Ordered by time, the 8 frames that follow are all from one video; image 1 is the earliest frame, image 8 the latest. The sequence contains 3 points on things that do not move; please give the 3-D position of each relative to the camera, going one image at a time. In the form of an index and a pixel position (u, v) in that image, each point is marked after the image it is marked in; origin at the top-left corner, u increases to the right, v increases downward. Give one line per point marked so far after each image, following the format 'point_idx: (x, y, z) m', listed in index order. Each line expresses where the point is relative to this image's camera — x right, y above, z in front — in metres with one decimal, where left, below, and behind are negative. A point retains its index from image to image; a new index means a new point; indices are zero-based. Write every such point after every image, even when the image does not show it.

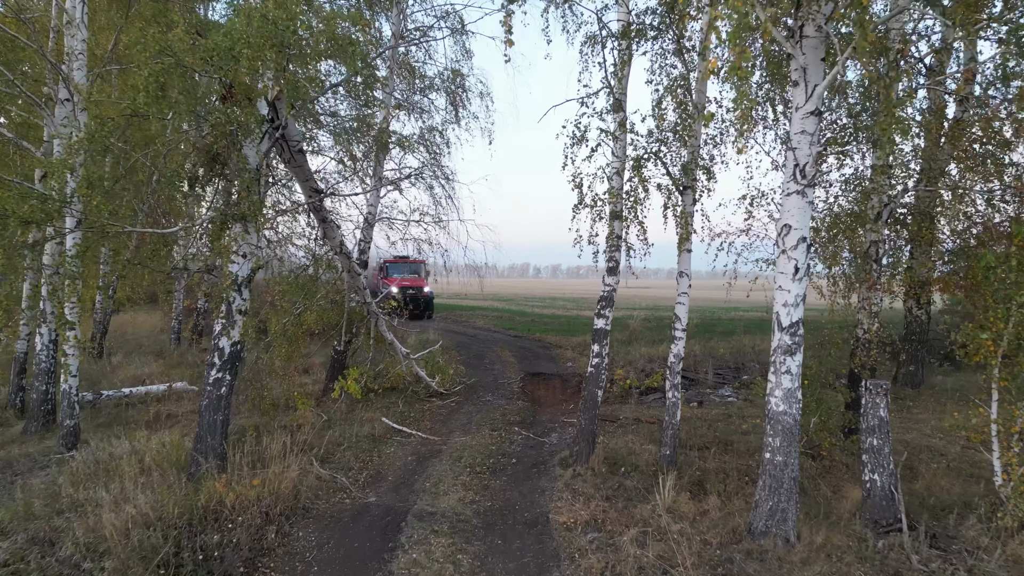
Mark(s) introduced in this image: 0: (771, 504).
0: (+1.5, -1.2, +4.5) m
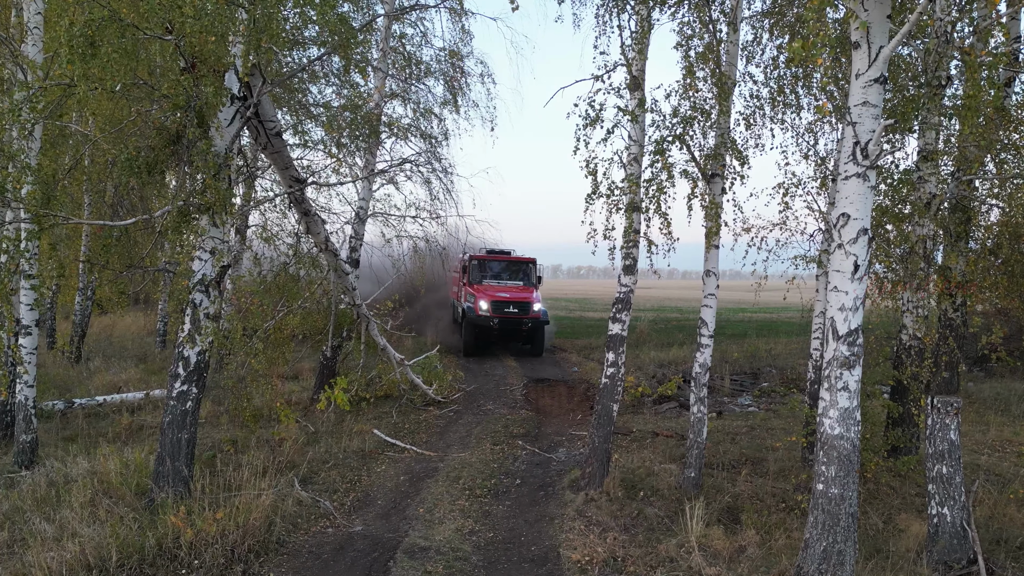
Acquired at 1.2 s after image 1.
0: (+1.5, -1.2, +3.8) m
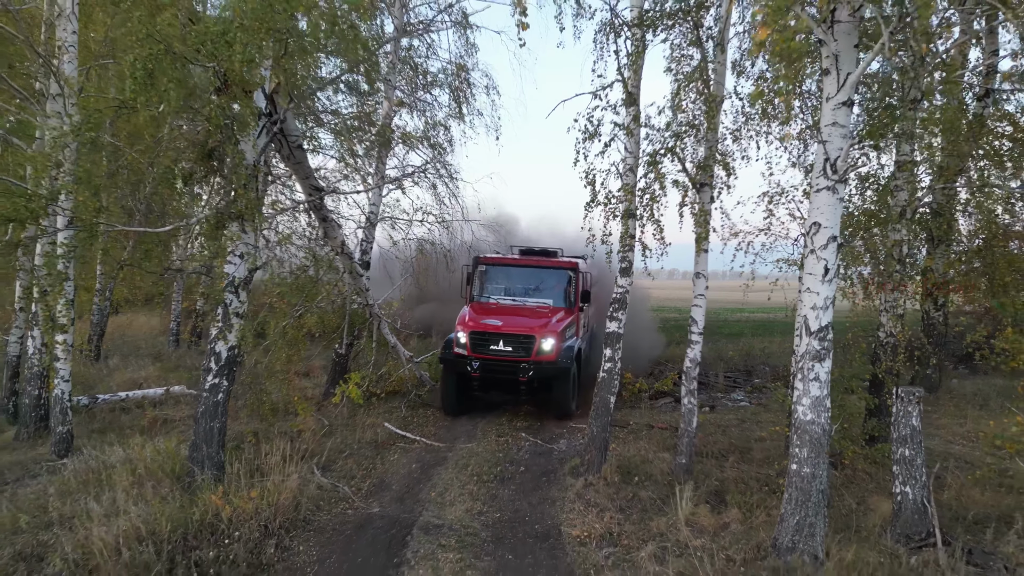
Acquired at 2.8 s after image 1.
0: (+1.5, -1.2, +4.2) m
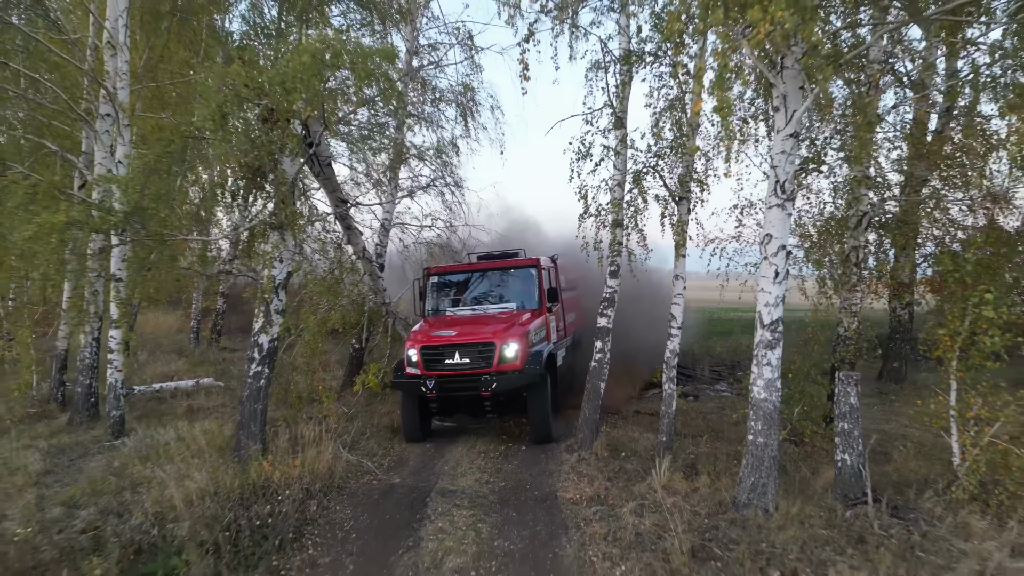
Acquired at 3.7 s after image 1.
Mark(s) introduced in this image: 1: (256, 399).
0: (+1.5, -1.2, +5.1) m
1: (-2.1, -0.9, +6.4) m
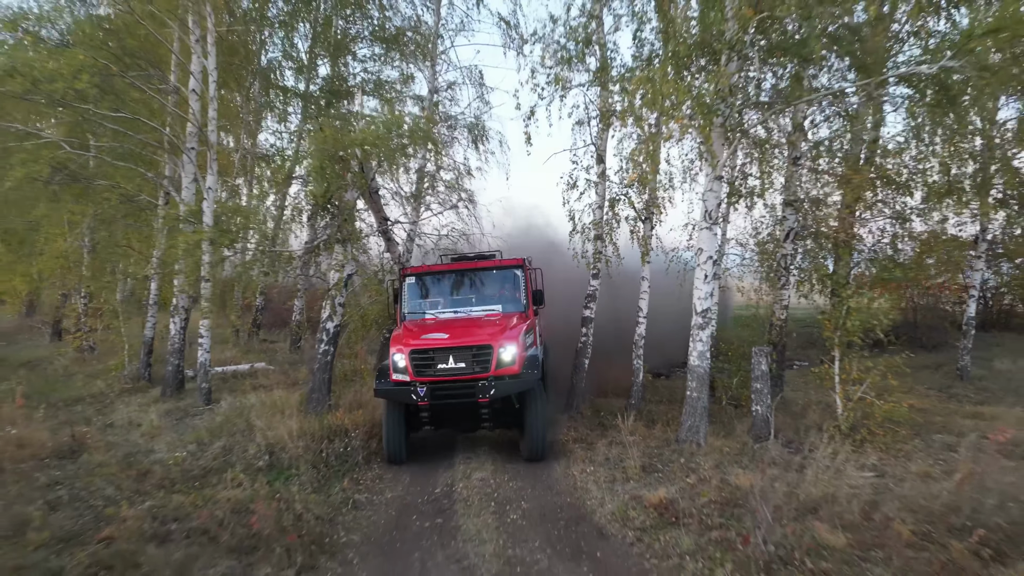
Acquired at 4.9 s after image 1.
0: (+1.6, -1.2, +7.2) m
1: (-2.0, -0.9, +8.5) m
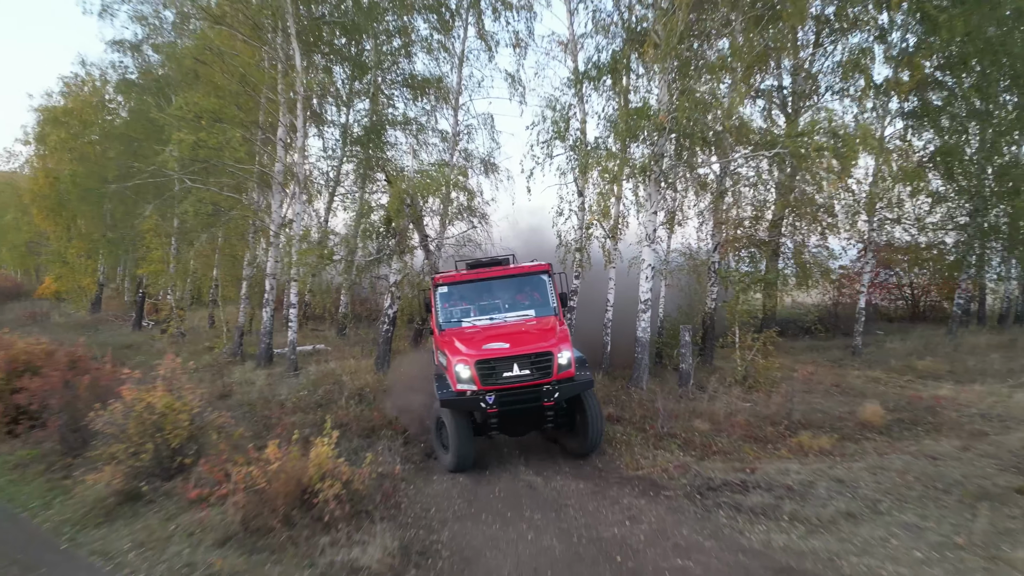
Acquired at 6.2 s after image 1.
0: (+1.7, -1.2, +10.8) m
1: (-1.9, -0.8, +12.2) m
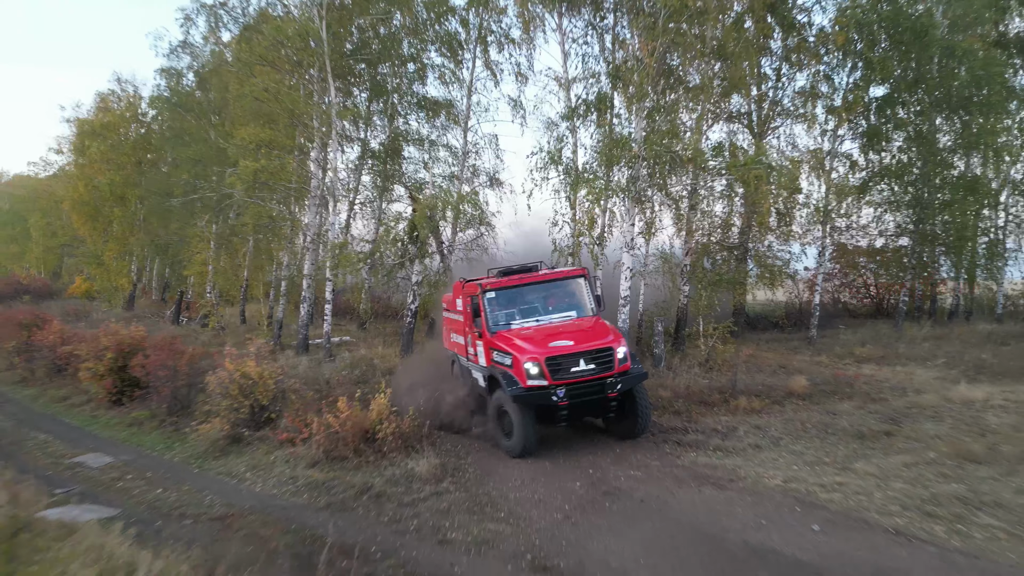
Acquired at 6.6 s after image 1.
0: (+1.7, -1.2, +13.2) m
1: (-1.9, -0.8, +14.5) m
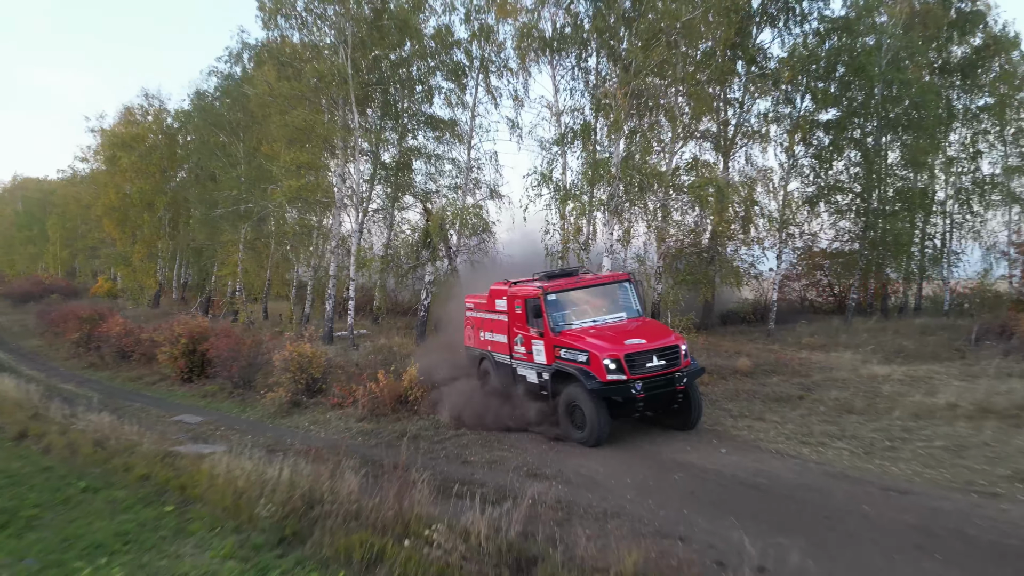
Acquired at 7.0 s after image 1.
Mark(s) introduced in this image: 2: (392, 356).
0: (+1.7, -1.1, +15.8) m
1: (-1.9, -0.8, +17.1) m
2: (-2.3, -1.4, +15.7) m
